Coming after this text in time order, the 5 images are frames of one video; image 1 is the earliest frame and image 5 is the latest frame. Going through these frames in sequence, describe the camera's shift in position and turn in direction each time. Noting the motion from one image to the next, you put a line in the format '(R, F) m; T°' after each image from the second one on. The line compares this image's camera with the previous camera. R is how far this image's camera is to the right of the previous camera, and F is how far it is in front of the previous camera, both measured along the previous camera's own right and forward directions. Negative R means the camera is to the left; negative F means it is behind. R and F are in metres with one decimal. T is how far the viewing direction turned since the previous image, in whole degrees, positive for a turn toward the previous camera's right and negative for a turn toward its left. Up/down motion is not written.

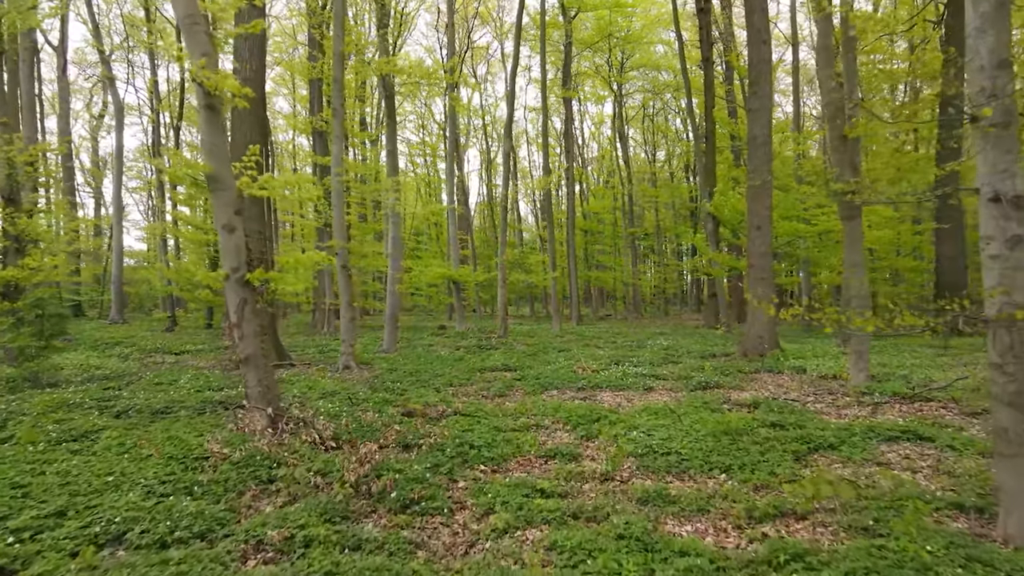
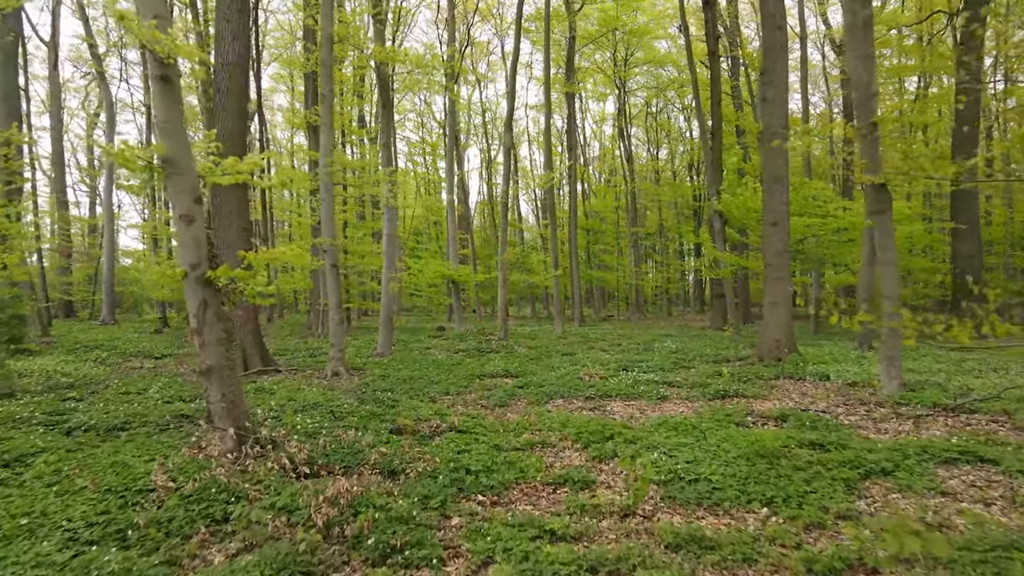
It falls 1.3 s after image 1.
(0.0, +0.7) m; 0°
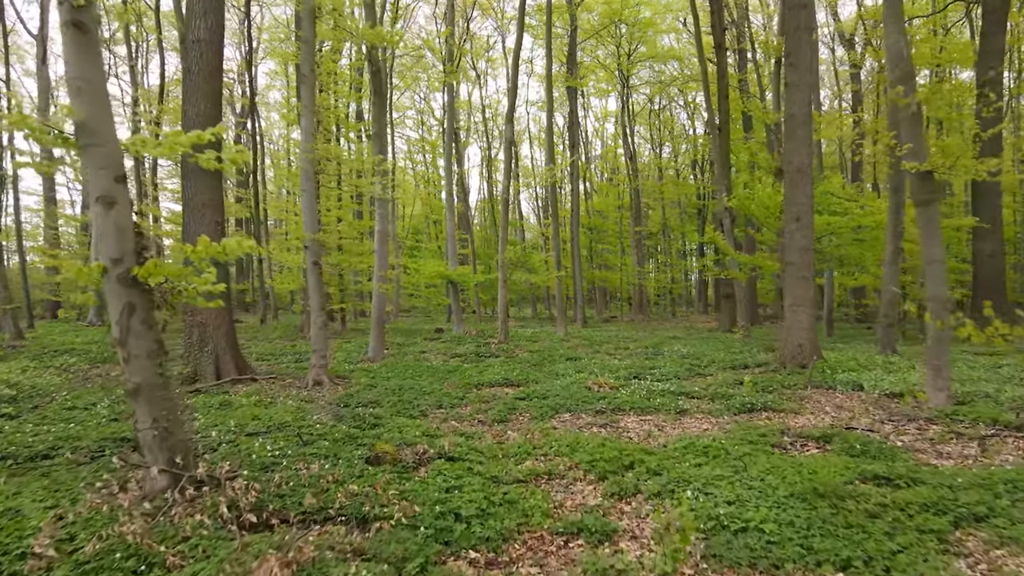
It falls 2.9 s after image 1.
(0.0, +0.9) m; 0°
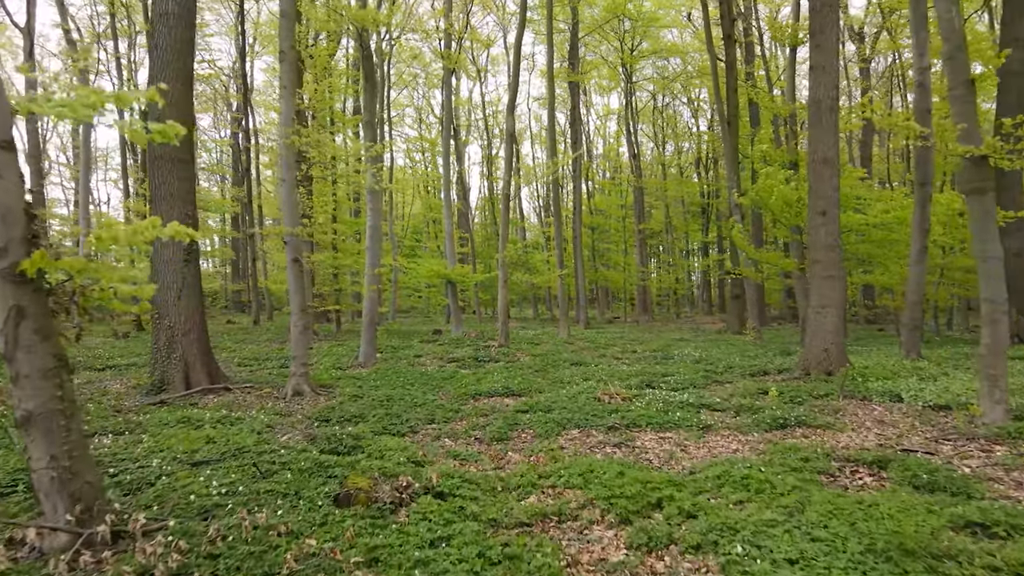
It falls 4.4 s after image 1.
(0.0, +0.8) m; 0°
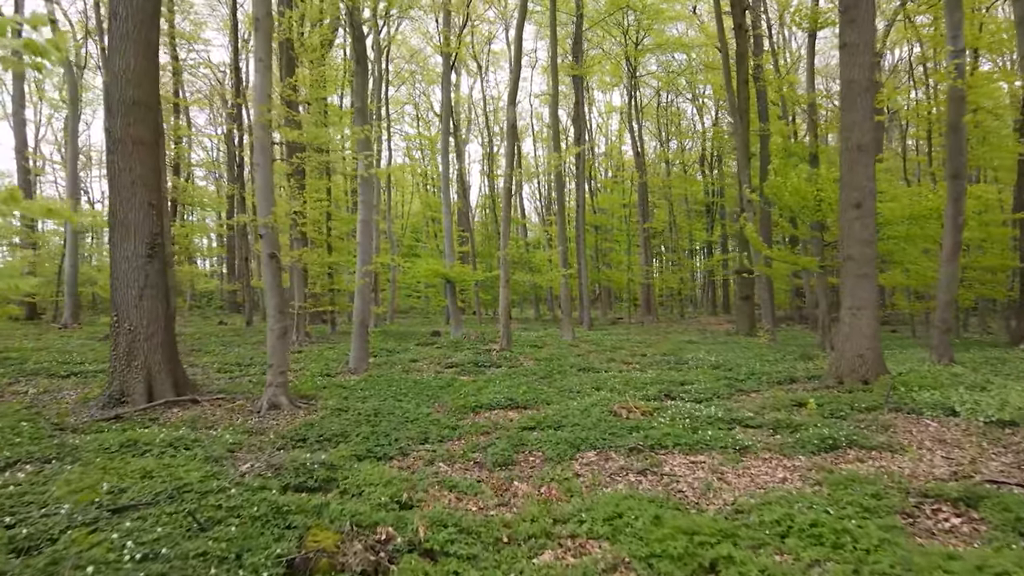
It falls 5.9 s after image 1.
(-0.1, +0.9) m; 0°
